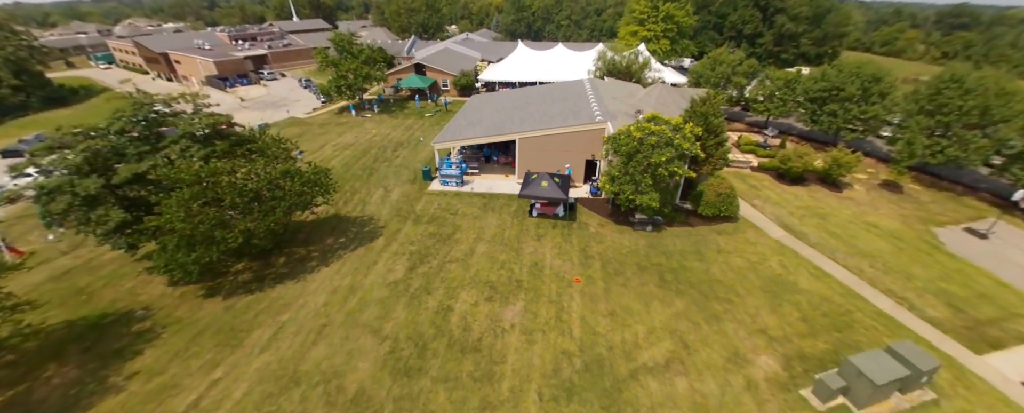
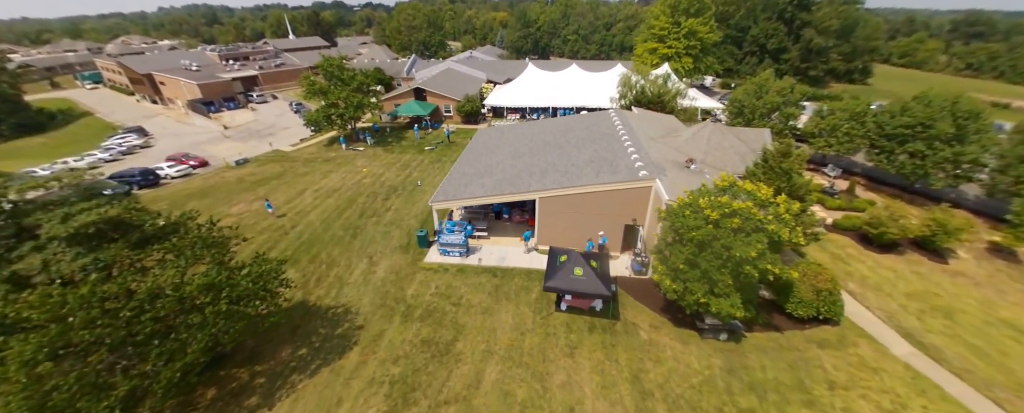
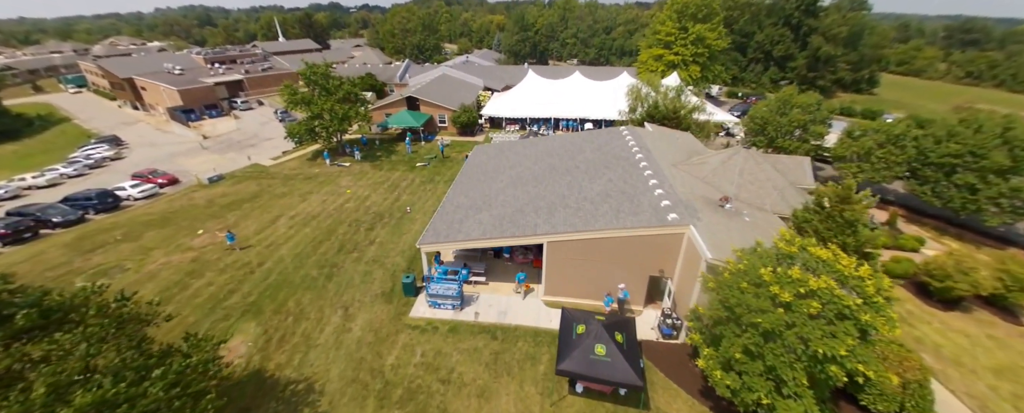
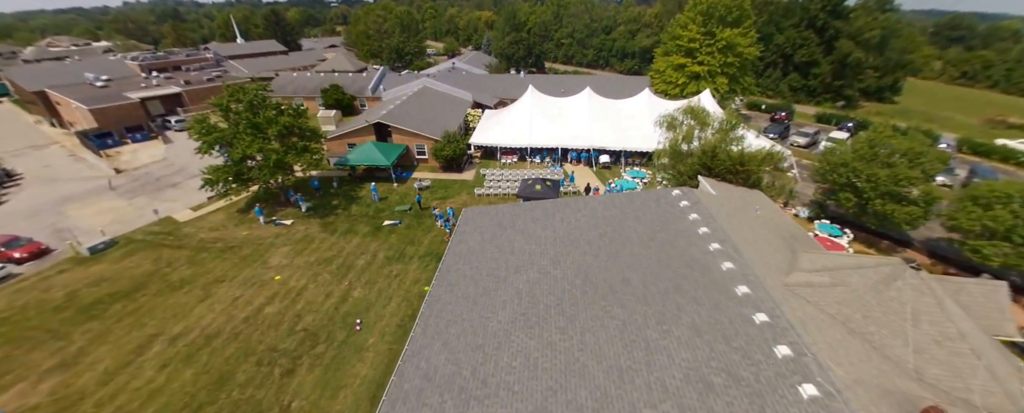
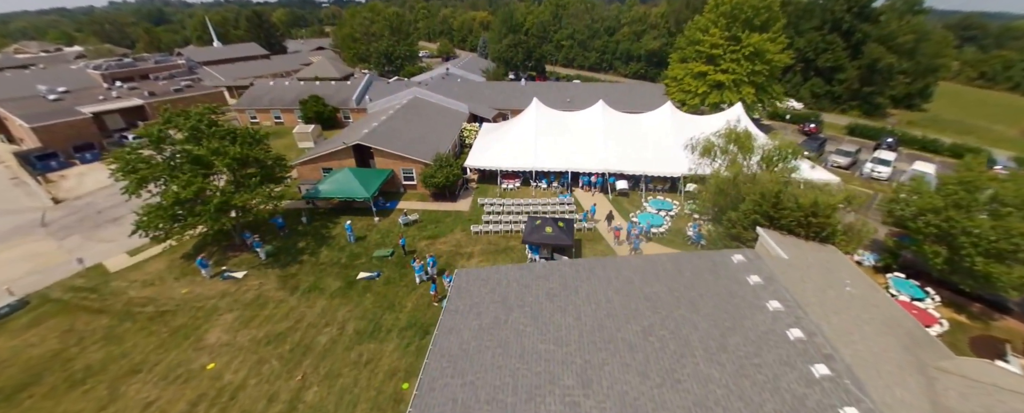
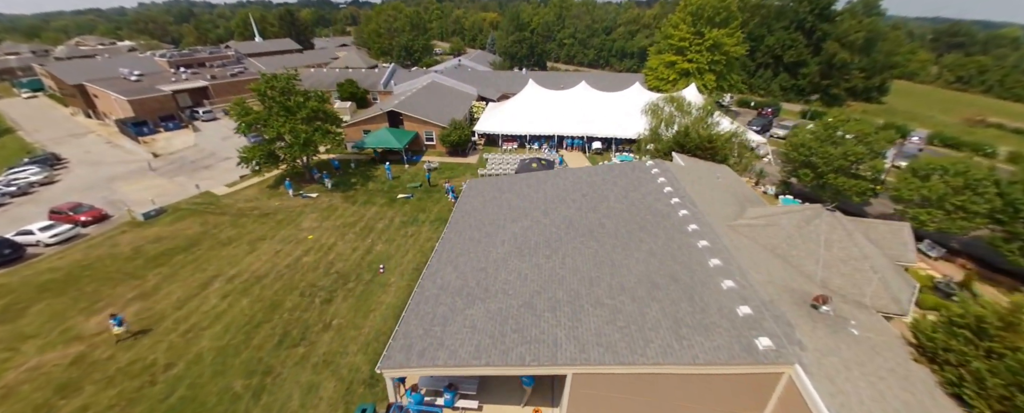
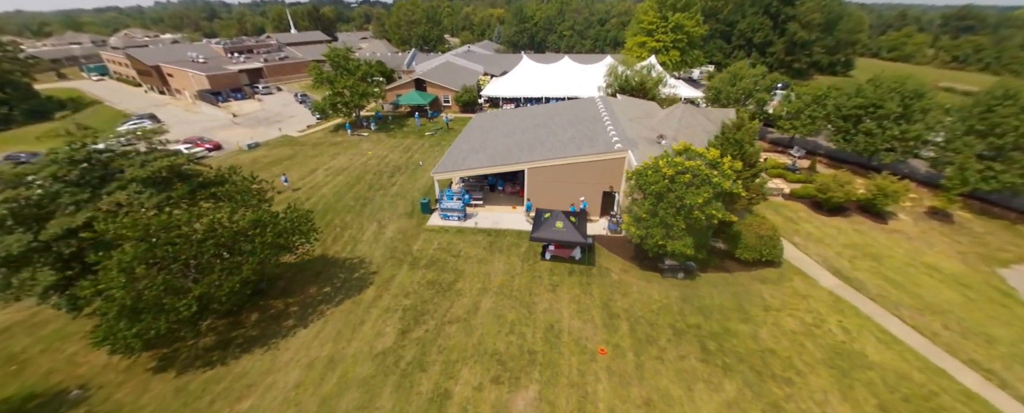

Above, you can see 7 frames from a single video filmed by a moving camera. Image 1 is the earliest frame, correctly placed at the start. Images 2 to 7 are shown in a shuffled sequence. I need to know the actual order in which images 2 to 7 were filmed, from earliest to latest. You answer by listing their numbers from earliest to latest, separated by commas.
7, 2, 3, 6, 4, 5
